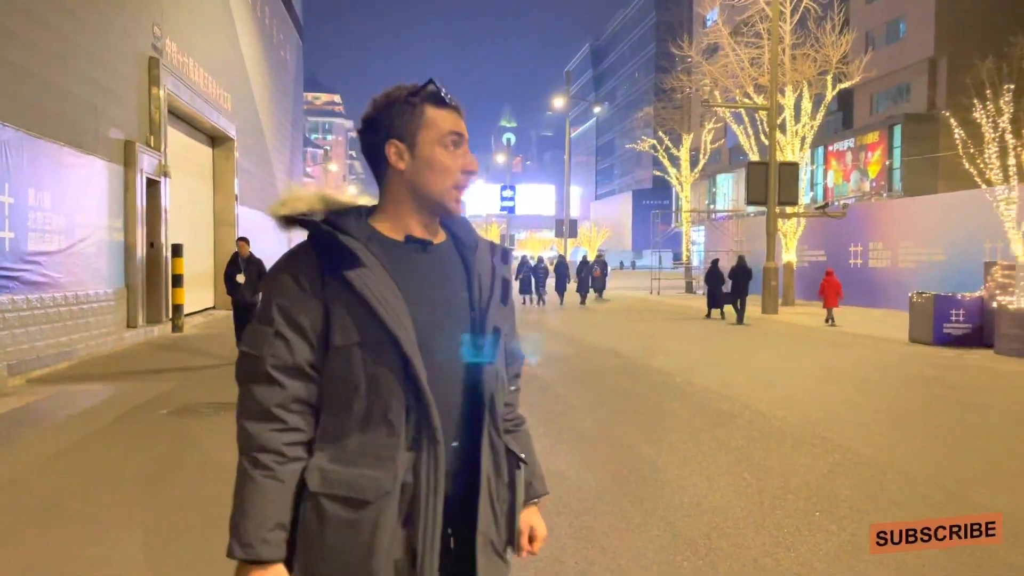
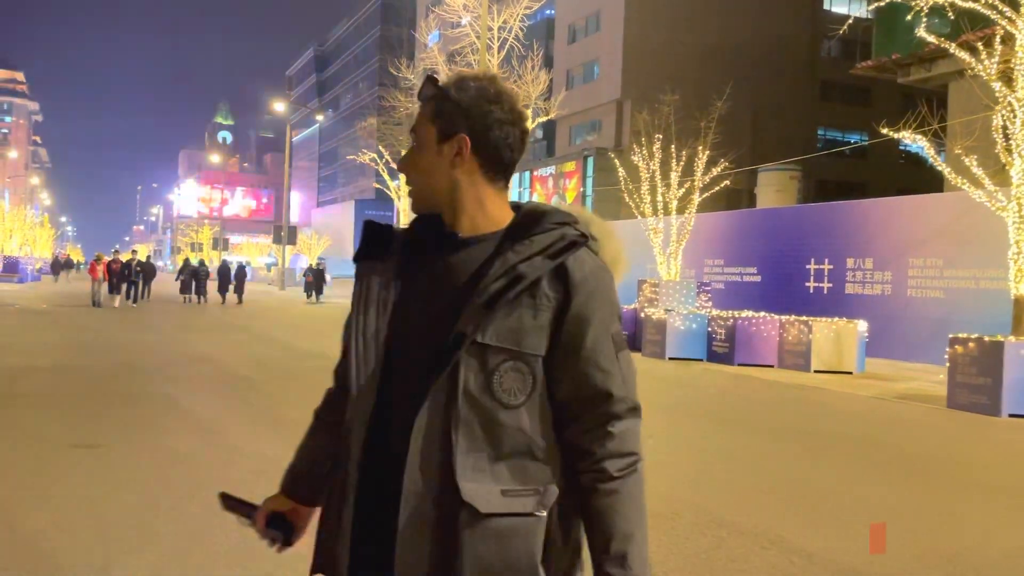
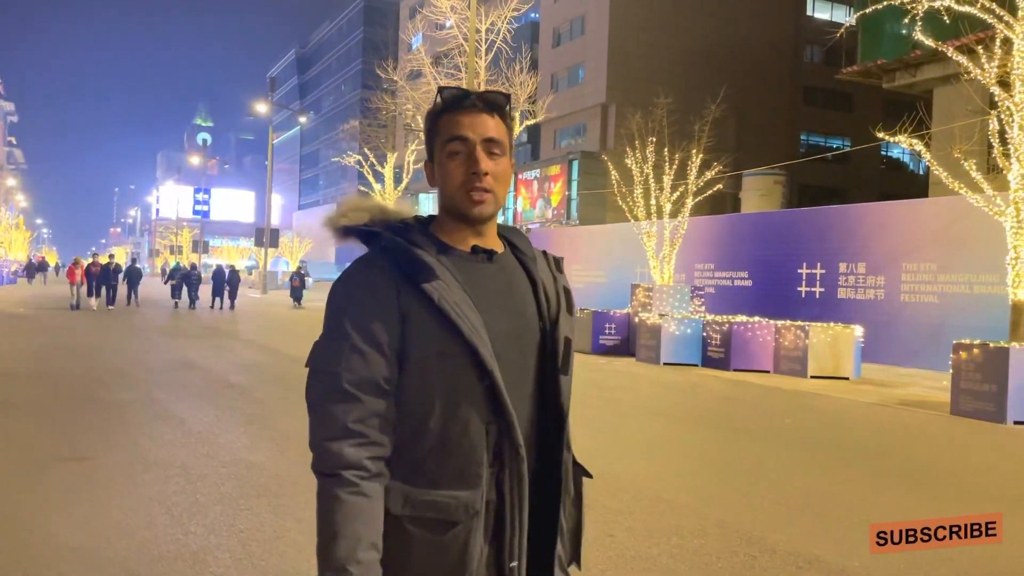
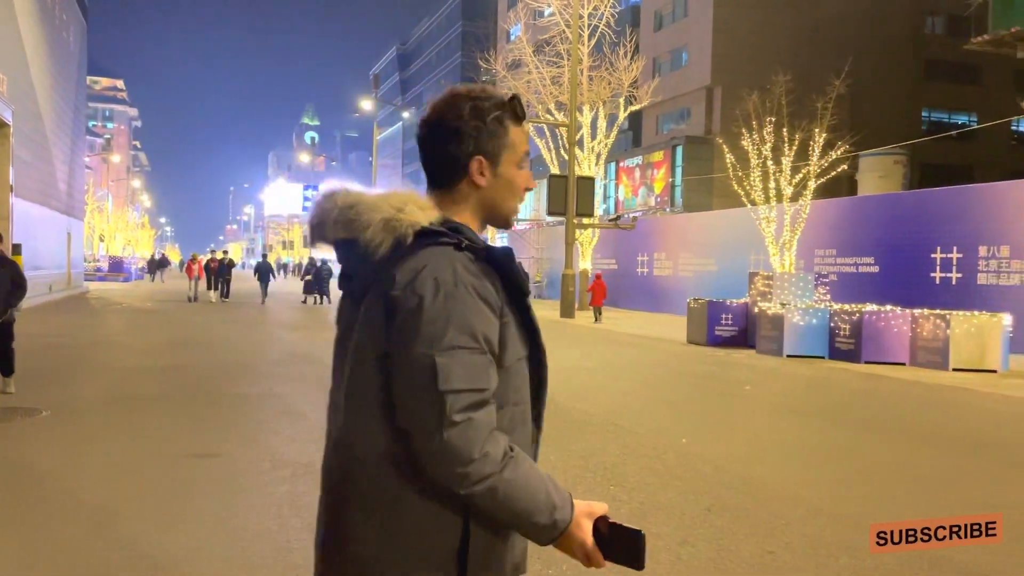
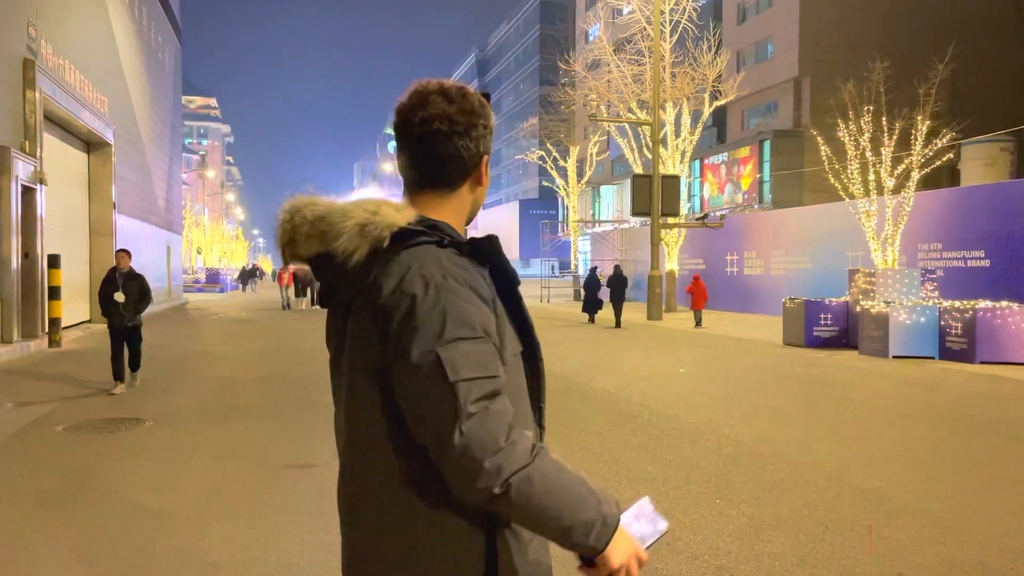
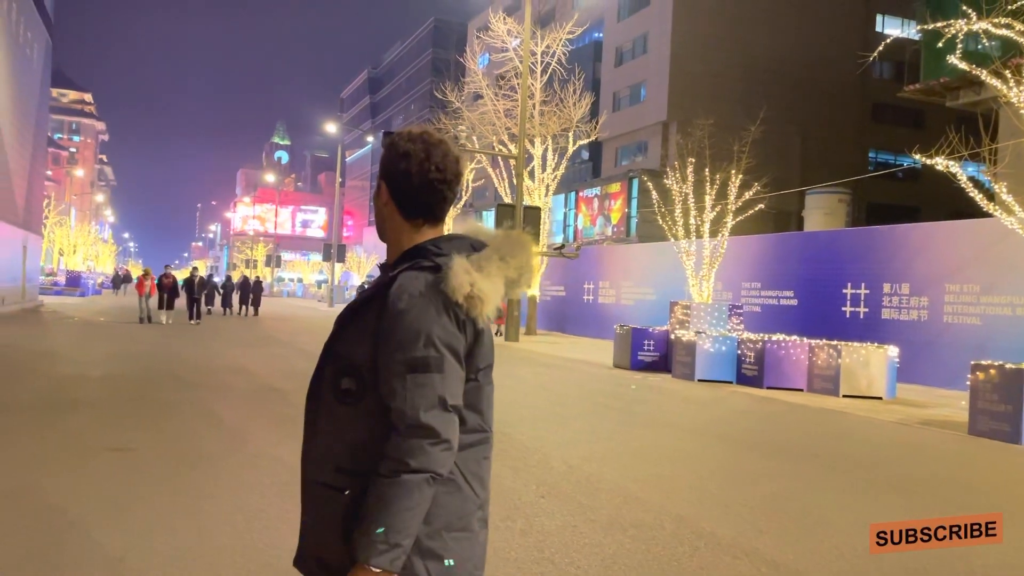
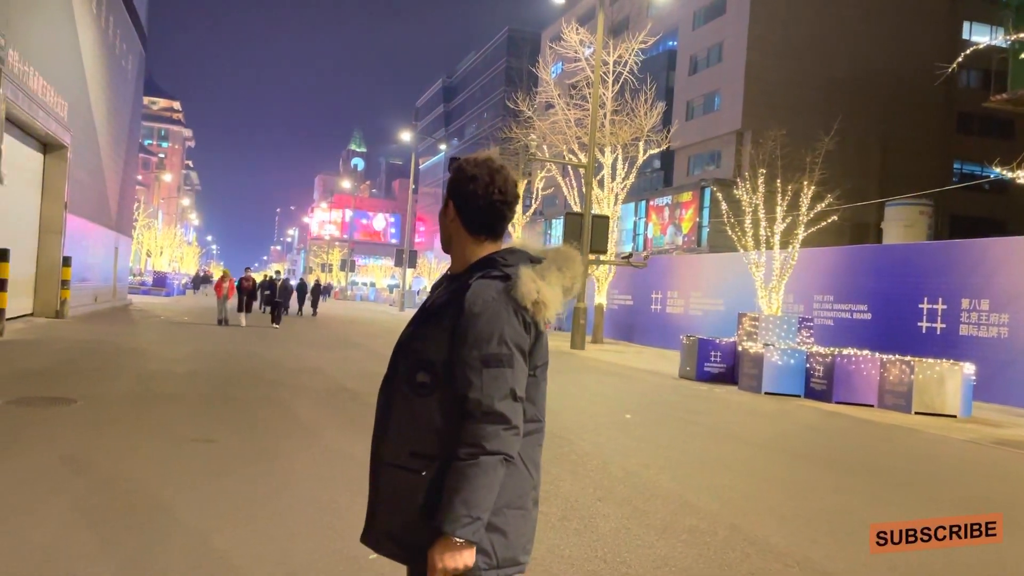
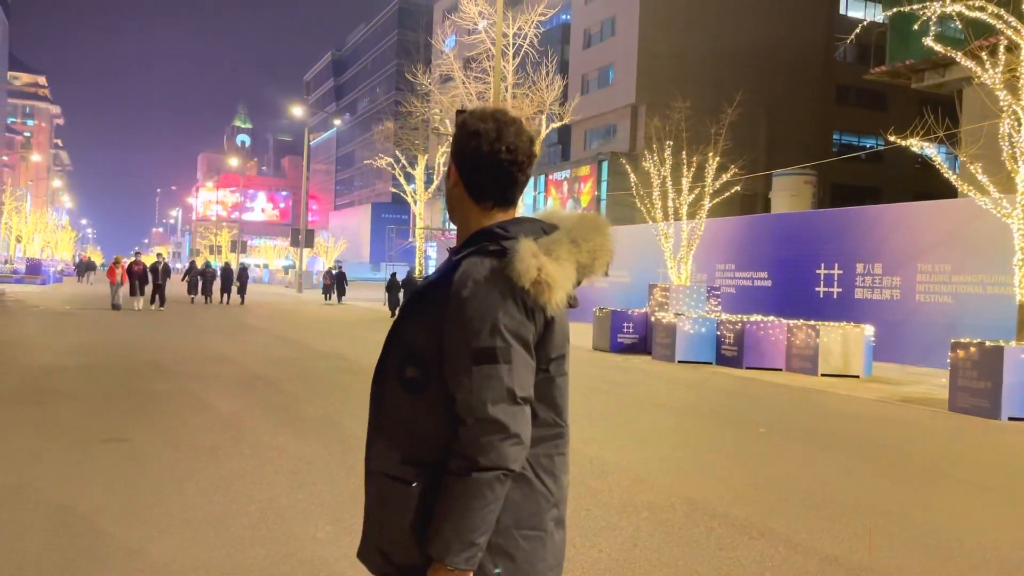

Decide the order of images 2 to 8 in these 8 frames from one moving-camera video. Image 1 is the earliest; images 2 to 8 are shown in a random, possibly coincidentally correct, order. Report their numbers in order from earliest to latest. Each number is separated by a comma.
5, 4, 3, 2, 8, 6, 7
